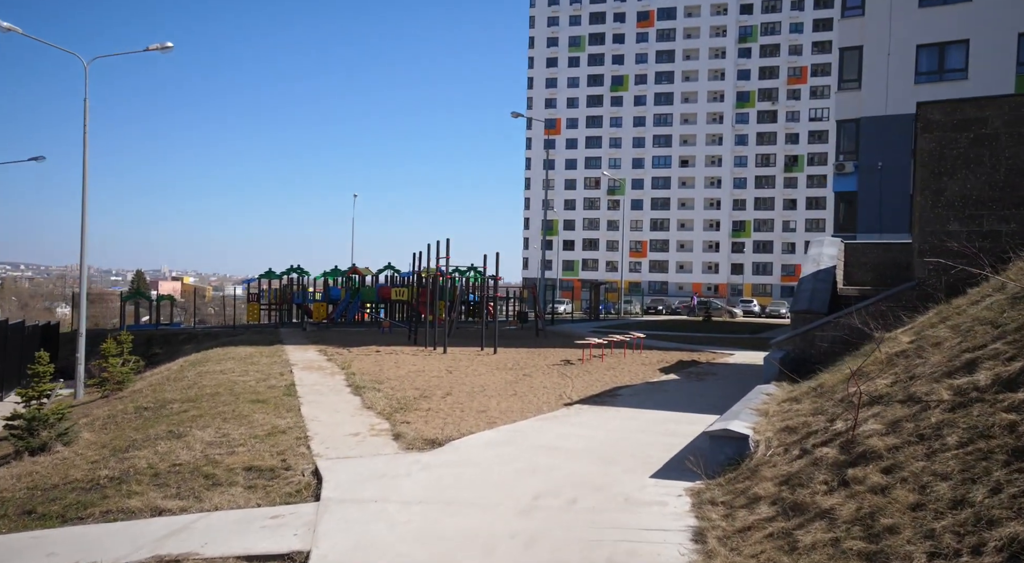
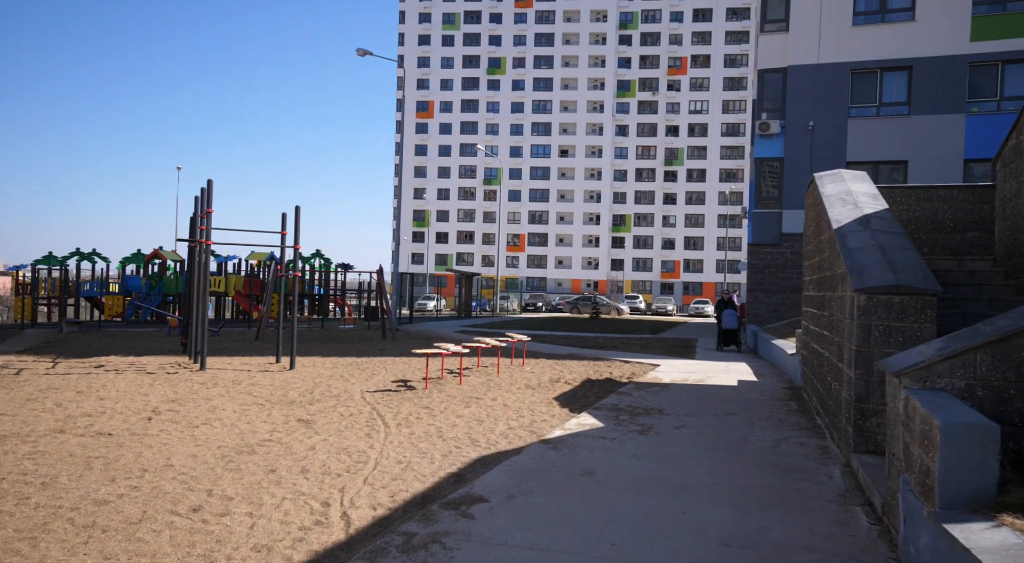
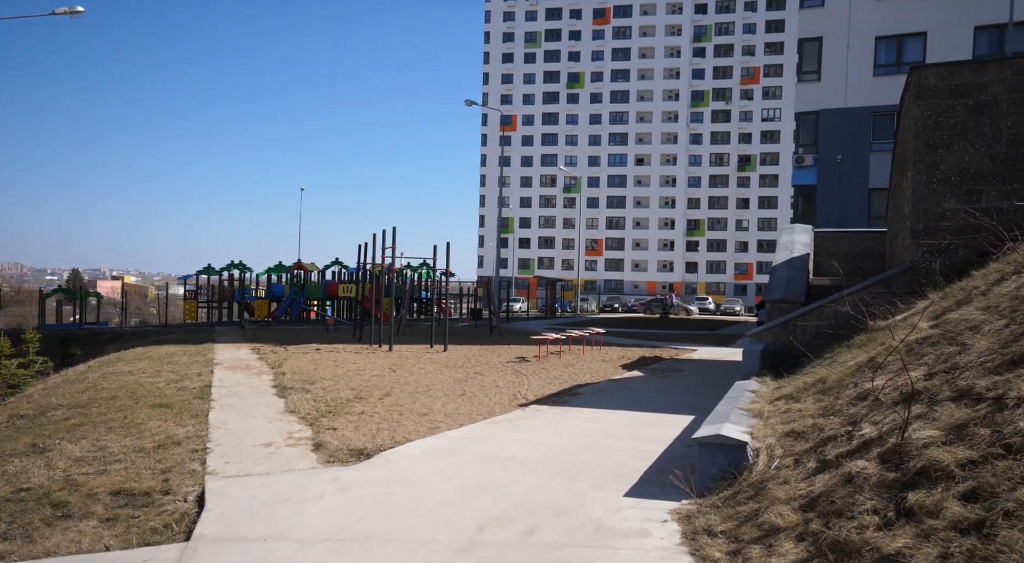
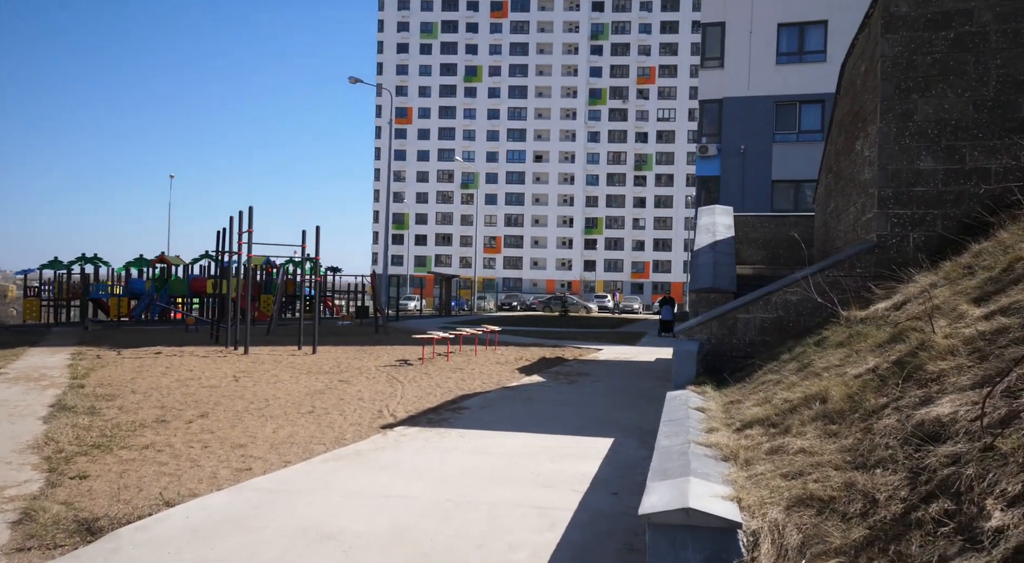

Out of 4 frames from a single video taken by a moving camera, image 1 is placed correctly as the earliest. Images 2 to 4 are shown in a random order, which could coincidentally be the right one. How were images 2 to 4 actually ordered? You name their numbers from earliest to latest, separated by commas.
3, 4, 2
